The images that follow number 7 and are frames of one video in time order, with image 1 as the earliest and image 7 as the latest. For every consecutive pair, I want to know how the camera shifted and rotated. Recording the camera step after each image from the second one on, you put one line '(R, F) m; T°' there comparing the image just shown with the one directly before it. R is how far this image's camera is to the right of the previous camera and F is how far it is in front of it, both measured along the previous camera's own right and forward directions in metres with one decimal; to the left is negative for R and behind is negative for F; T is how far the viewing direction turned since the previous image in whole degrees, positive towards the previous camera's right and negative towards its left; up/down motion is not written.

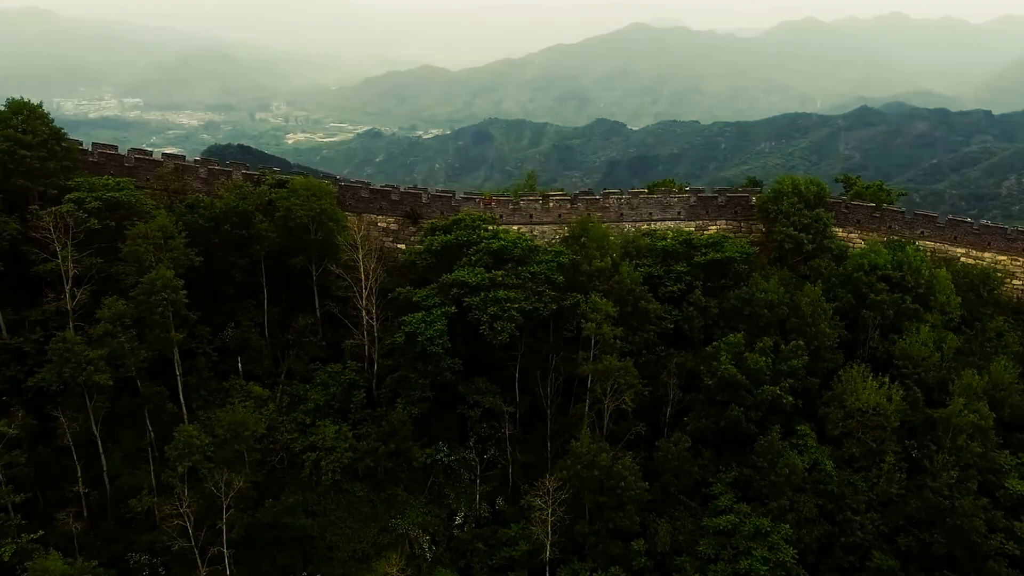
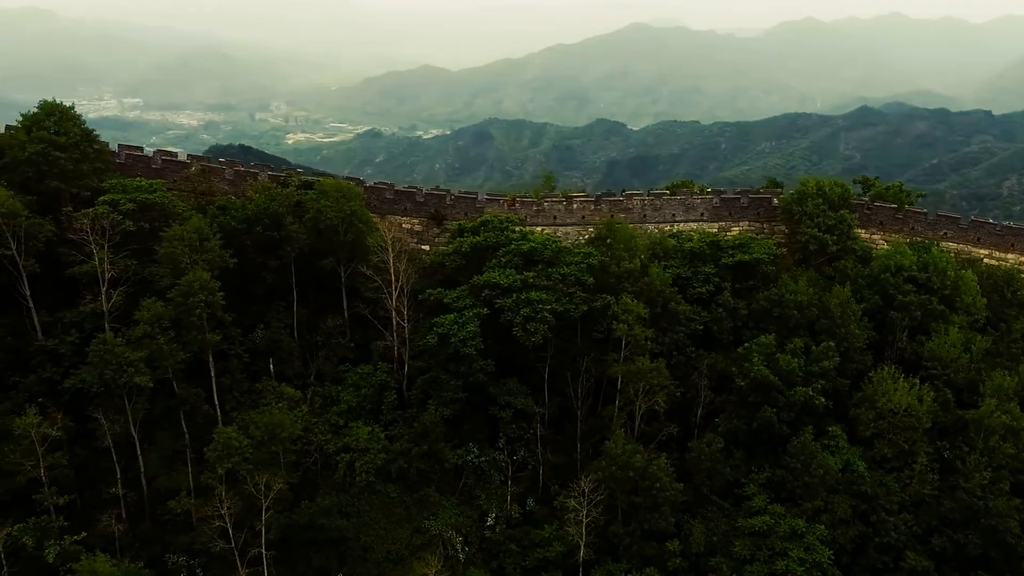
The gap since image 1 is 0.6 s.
(-0.5, 0.0) m; 0°
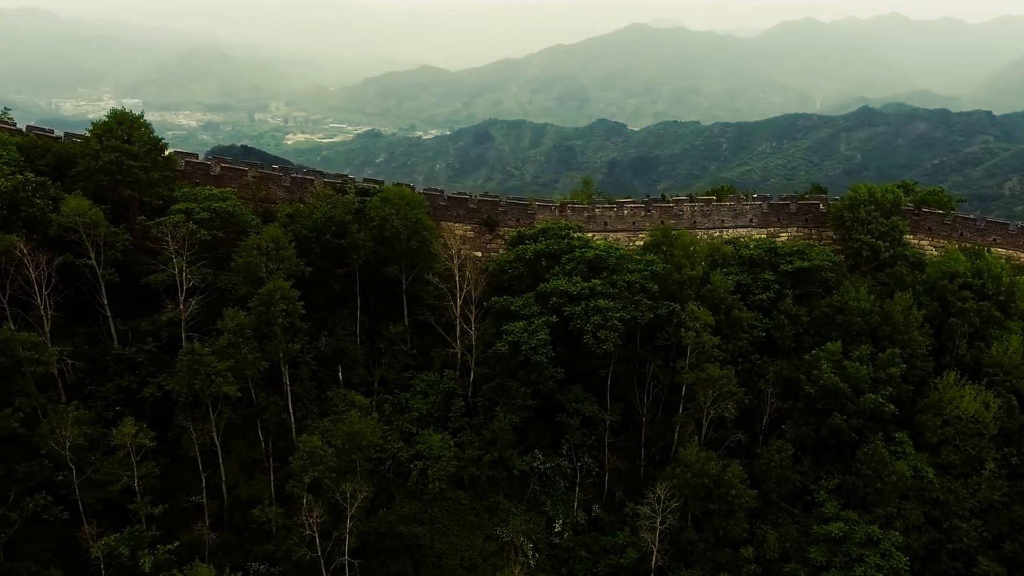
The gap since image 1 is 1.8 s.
(-1.0, -0.1) m; 0°
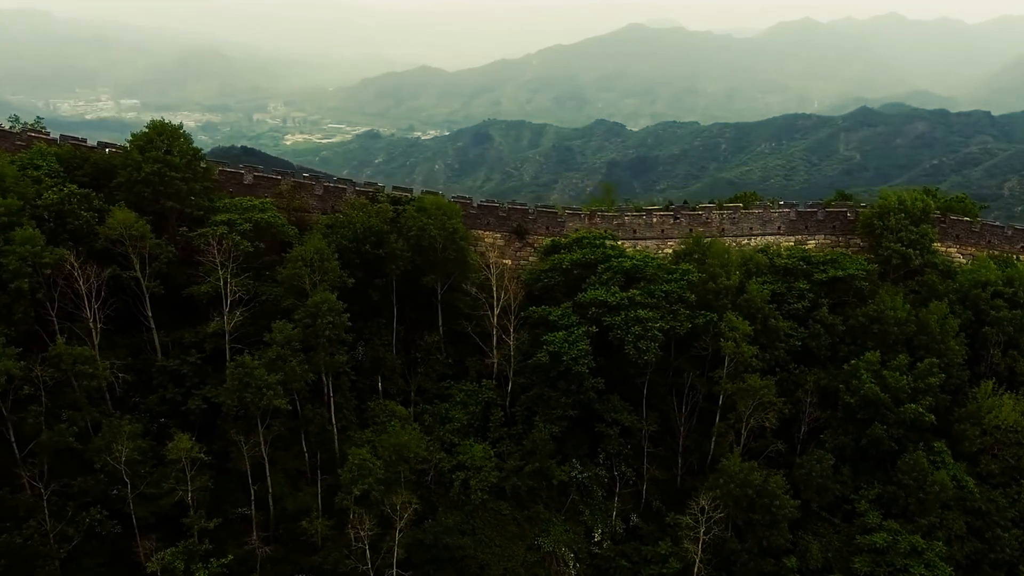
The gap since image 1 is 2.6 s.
(-0.6, 0.0) m; 0°
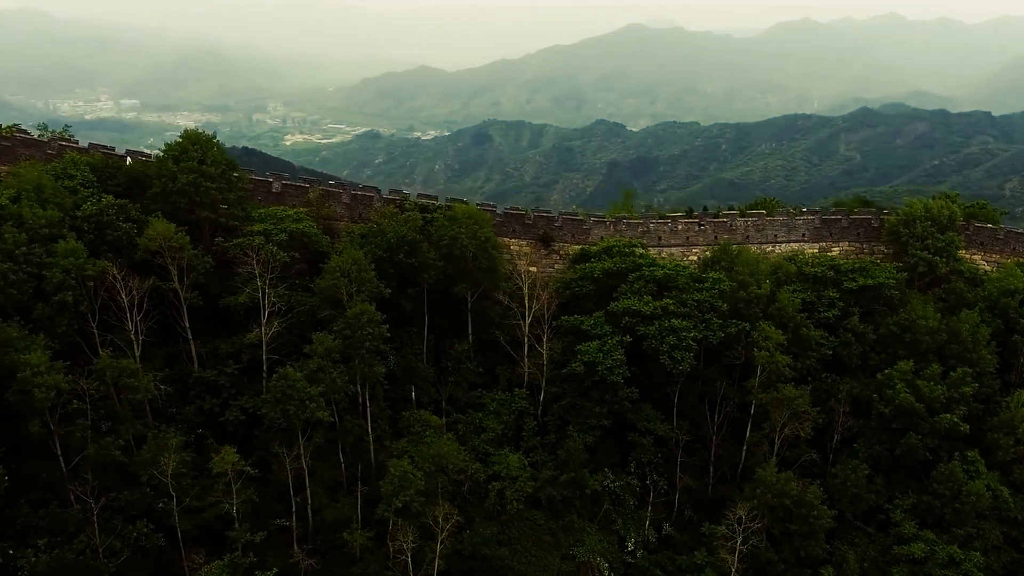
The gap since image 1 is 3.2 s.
(-0.5, 0.0) m; 0°
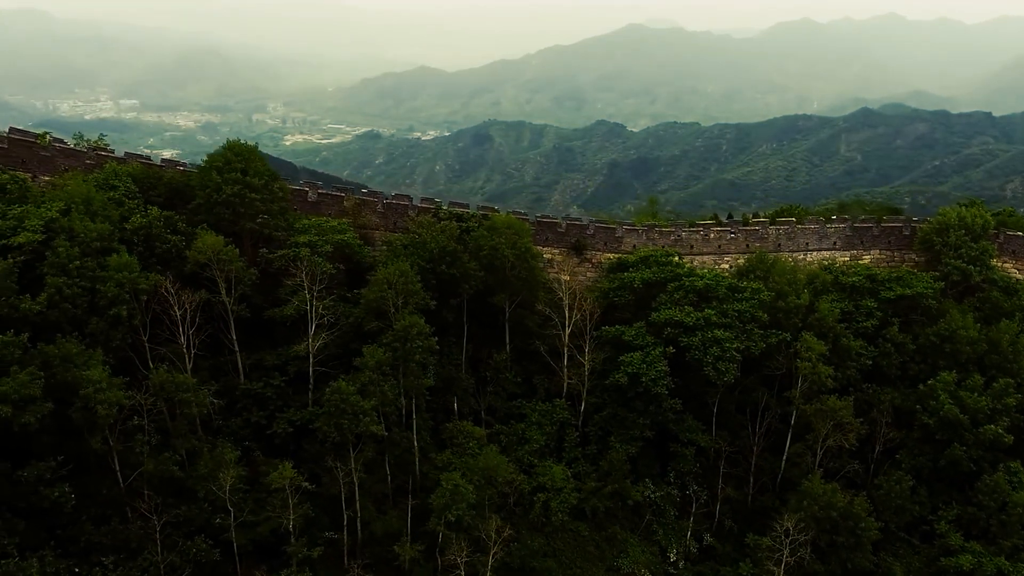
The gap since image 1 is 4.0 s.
(-0.6, 0.0) m; 0°
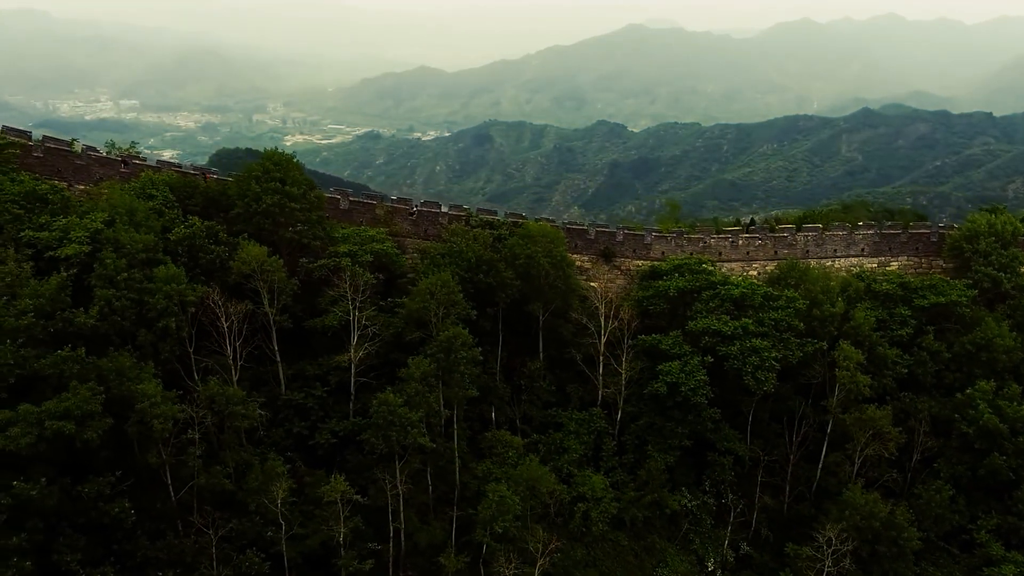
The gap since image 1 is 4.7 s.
(-0.6, 0.0) m; 0°
